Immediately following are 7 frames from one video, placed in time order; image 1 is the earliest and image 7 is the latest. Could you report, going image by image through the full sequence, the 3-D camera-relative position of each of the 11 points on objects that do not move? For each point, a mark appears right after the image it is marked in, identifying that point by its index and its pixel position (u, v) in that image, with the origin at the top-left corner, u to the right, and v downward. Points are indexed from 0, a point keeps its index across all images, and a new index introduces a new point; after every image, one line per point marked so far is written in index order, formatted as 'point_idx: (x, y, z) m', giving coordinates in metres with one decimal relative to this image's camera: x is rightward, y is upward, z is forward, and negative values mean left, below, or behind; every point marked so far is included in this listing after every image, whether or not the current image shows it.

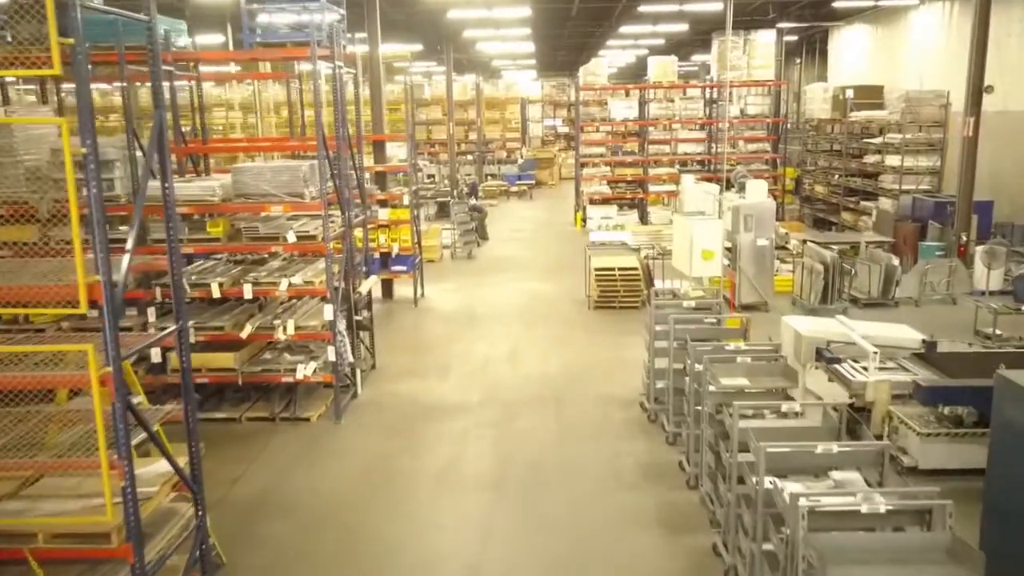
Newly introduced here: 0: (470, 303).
0: (-0.6, -0.2, +11.7) m
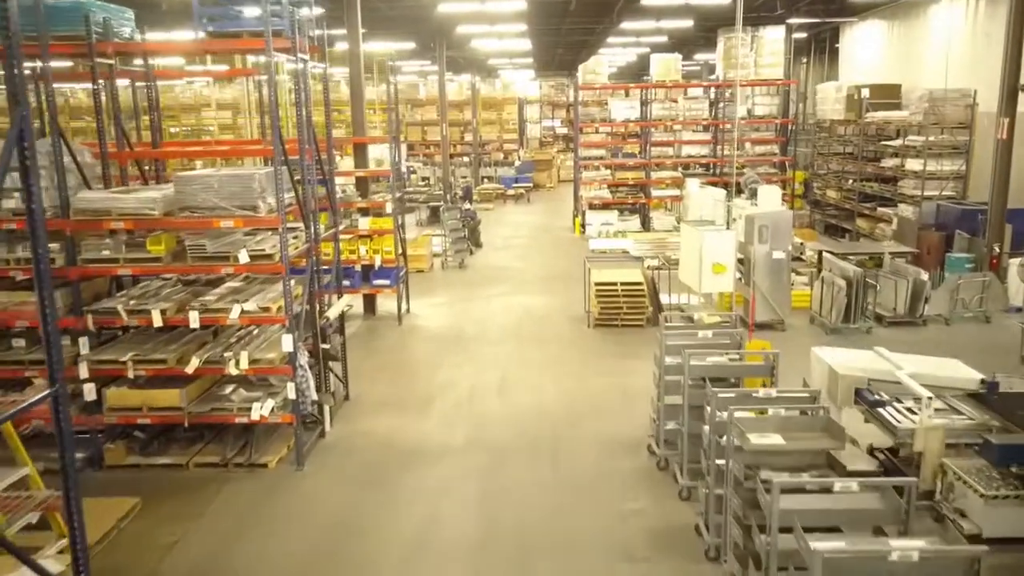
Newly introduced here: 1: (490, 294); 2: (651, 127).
0: (-0.7, -0.4, +10.7) m
1: (-0.3, -0.1, +12.4) m
2: (+3.2, +3.7, +18.2) m
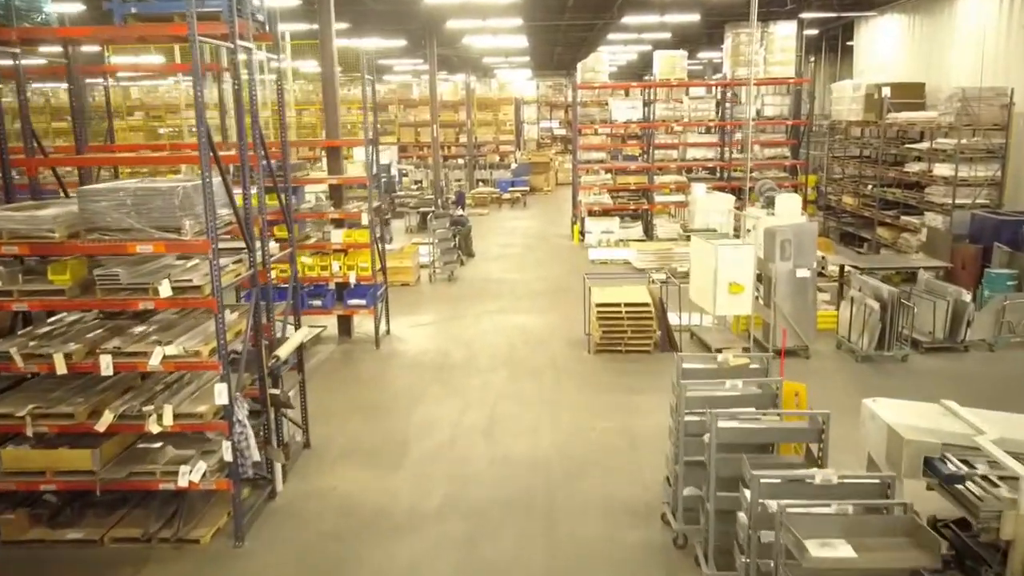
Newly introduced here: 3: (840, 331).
0: (-0.8, -0.7, +9.6) m
1: (-0.5, -0.3, +11.3) m
2: (+3.1, +3.5, +17.1) m
3: (+3.8, -0.5, +9.1) m
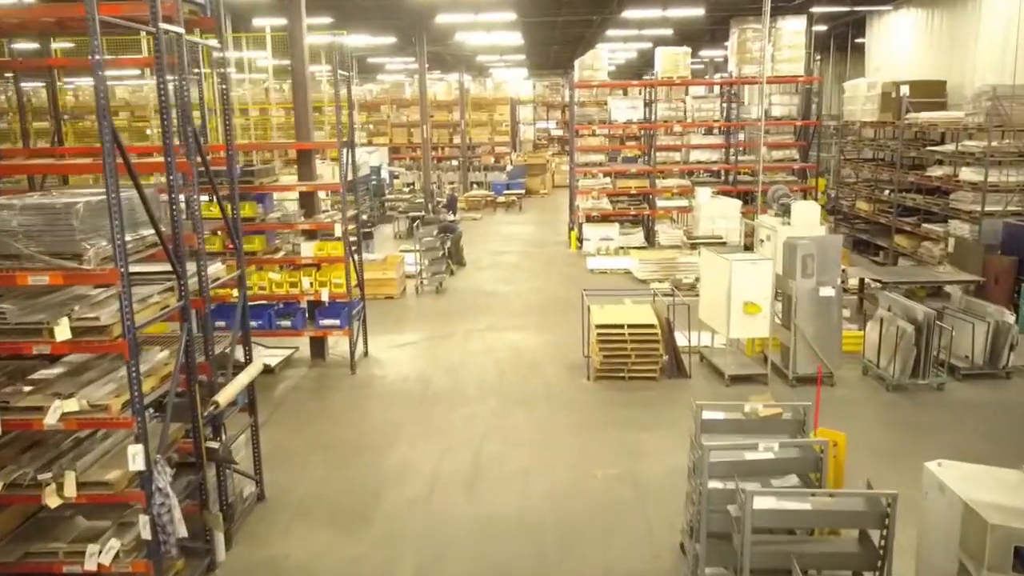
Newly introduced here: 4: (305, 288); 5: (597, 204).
0: (-0.9, -0.9, +8.7) m
1: (-0.6, -0.5, +10.4) m
2: (+3.0, +3.3, +16.2) m
3: (+3.7, -0.7, +8.2) m
4: (-2.2, 0.0, +8.4) m
5: (+1.8, +1.7, +16.2) m
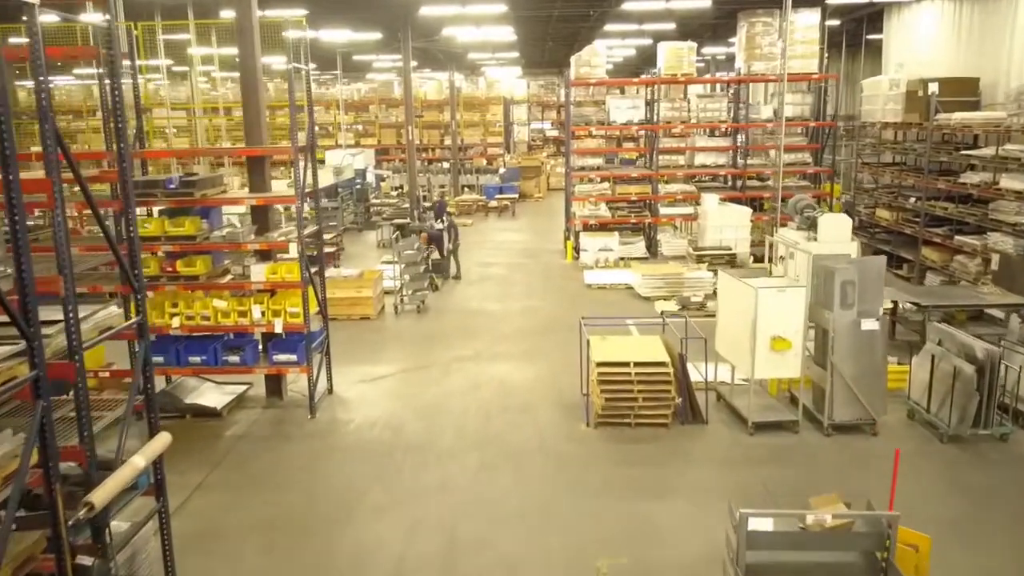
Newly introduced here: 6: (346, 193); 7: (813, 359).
0: (-1.1, -1.2, +7.5) m
1: (-0.7, -0.8, +9.2) m
2: (+2.8, +3.0, +15.0) m
3: (+3.6, -1.0, +7.0) m
4: (-2.4, -0.3, +7.2) m
5: (+1.6, +1.5, +15.0) m
6: (-4.2, +2.4, +19.7) m
7: (+2.7, -0.6, +7.0) m
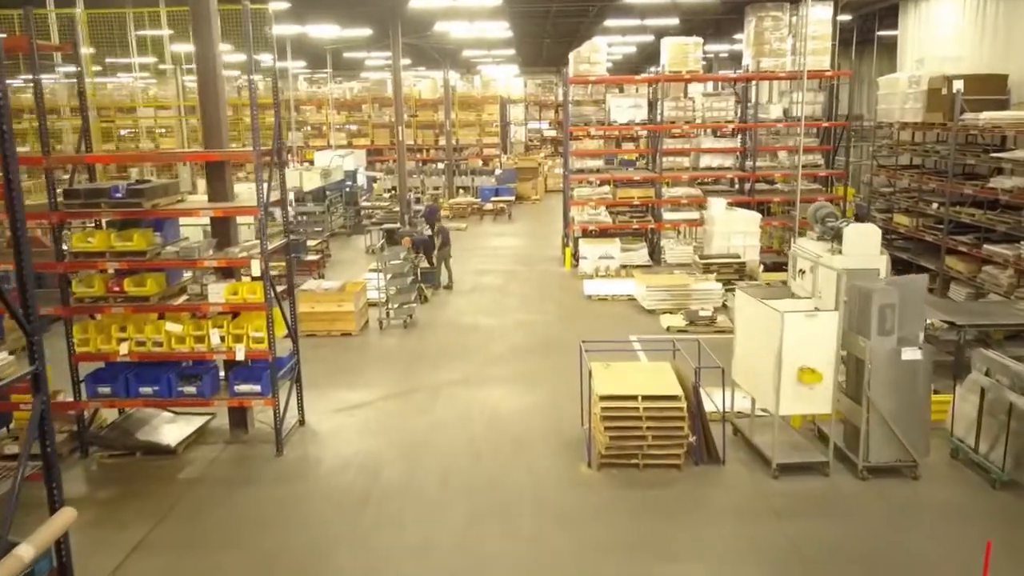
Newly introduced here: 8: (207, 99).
0: (-1.1, -1.3, +6.7) m
1: (-0.8, -1.0, +8.3) m
2: (+2.7, +2.8, +14.2) m
3: (+3.5, -1.1, +6.2) m
4: (-2.4, -0.5, +6.4) m
5: (+1.5, +1.3, +14.2) m
6: (-4.3, +2.2, +18.8) m
7: (+2.6, -0.8, +6.2) m
8: (-2.6, +1.6, +6.7) m
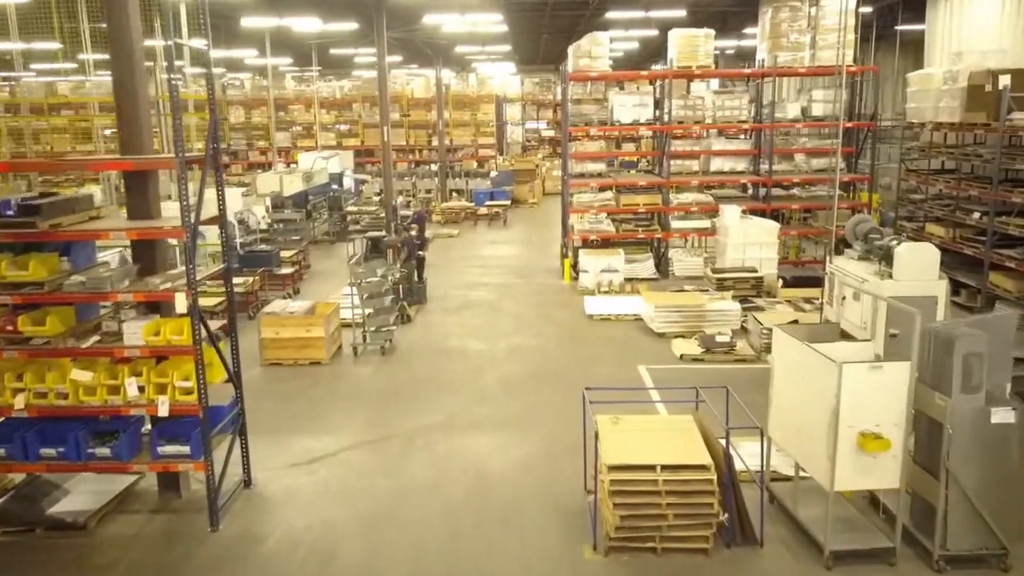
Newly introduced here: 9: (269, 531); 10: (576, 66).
0: (-1.2, -1.6, +5.5) m
1: (-0.9, -1.2, +7.1) m
2: (+2.6, +2.6, +13.0) m
3: (+3.4, -1.4, +5.0) m
4: (-2.5, -0.7, +5.2) m
5: (+1.4, +1.0, +13.0) m
6: (-4.4, +2.0, +17.6) m
7: (+2.5, -1.1, +5.0) m
8: (-2.7, +1.4, +5.5) m
9: (-1.6, -1.6, +5.4) m
10: (+1.1, +3.8, +13.2) m
